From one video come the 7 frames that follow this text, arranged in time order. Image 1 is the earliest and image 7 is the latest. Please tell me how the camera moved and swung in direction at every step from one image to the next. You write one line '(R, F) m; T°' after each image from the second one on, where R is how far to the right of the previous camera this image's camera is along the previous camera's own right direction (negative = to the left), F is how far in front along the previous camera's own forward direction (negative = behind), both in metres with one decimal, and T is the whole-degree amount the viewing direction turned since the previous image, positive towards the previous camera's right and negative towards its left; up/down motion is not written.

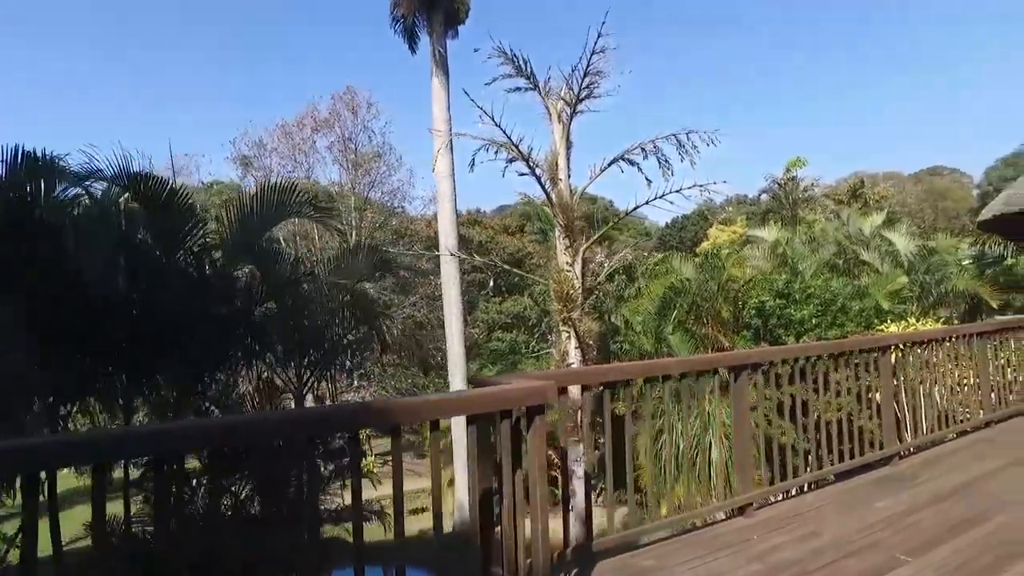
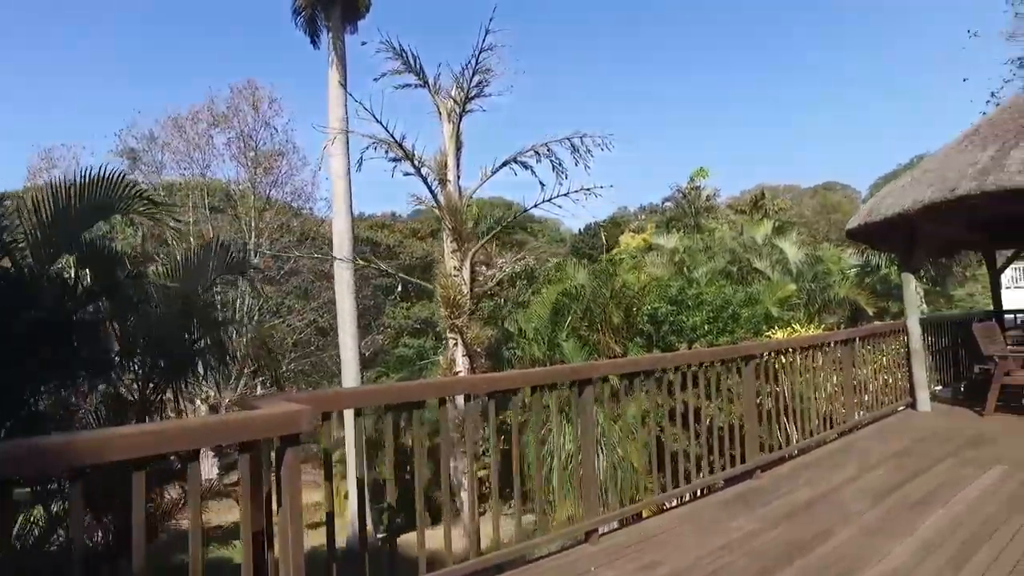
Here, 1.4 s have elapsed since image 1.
(+0.4, +0.3) m; +7°
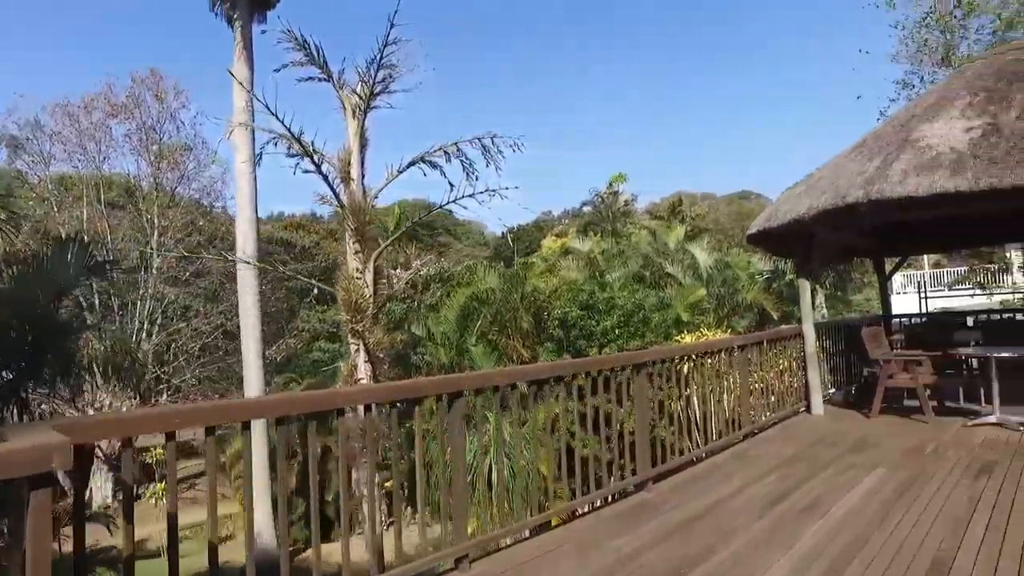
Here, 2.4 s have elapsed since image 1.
(+0.2, +0.2) m; +6°
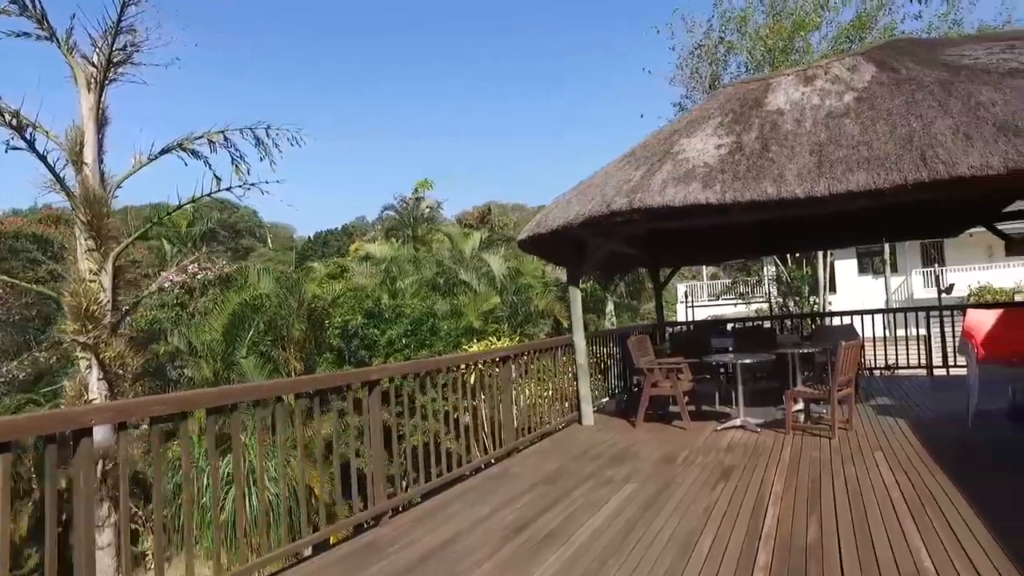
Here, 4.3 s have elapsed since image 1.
(+0.5, +0.4) m; +15°
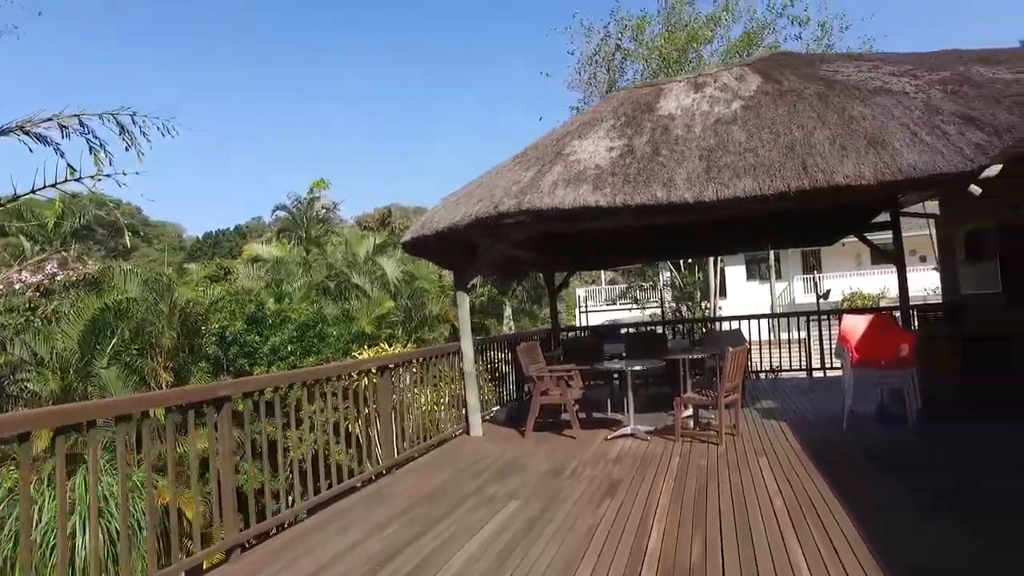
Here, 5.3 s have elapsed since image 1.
(+0.1, +0.3) m; +8°
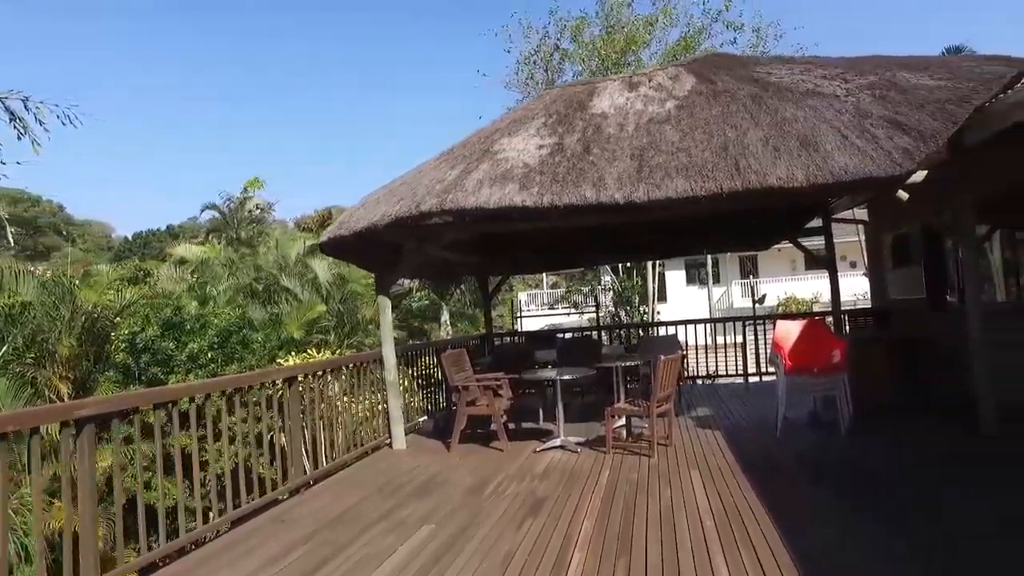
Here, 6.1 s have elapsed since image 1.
(+0.2, +0.3) m; +4°
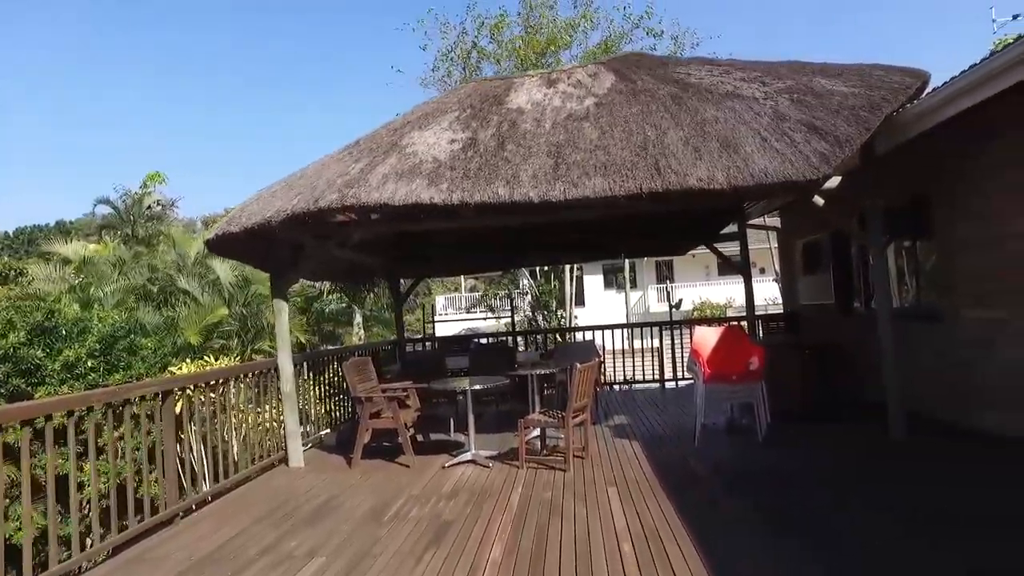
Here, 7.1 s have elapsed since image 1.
(+0.1, +0.3) m; +6°
